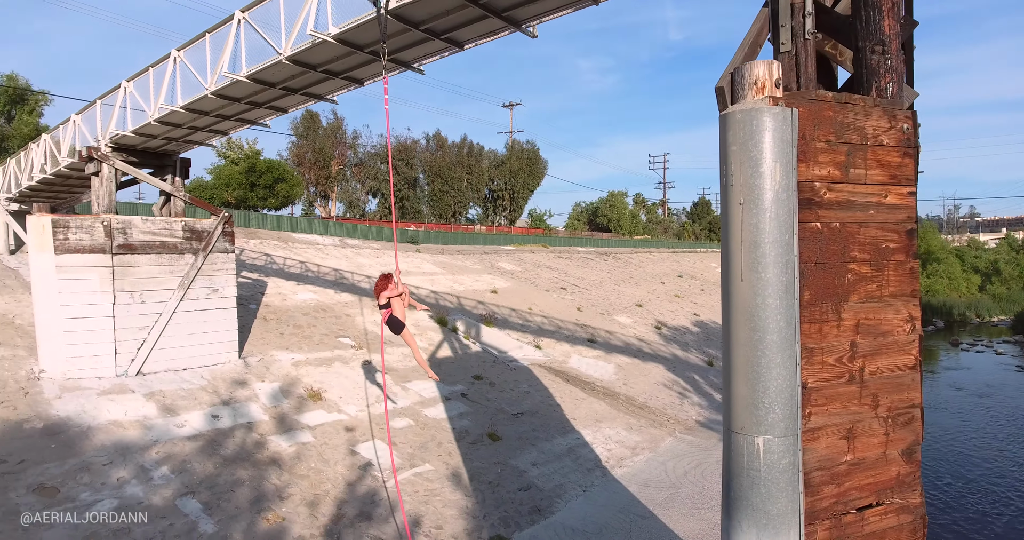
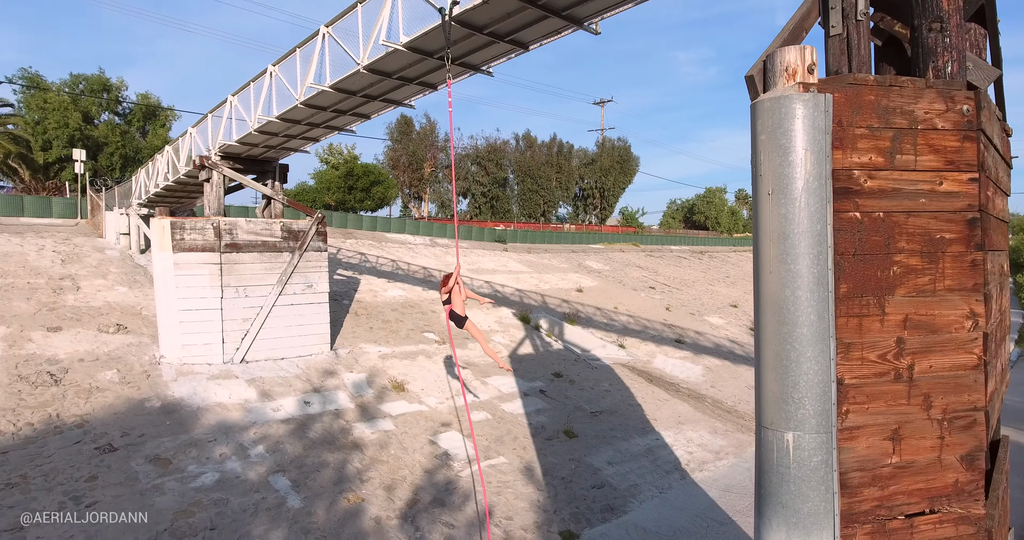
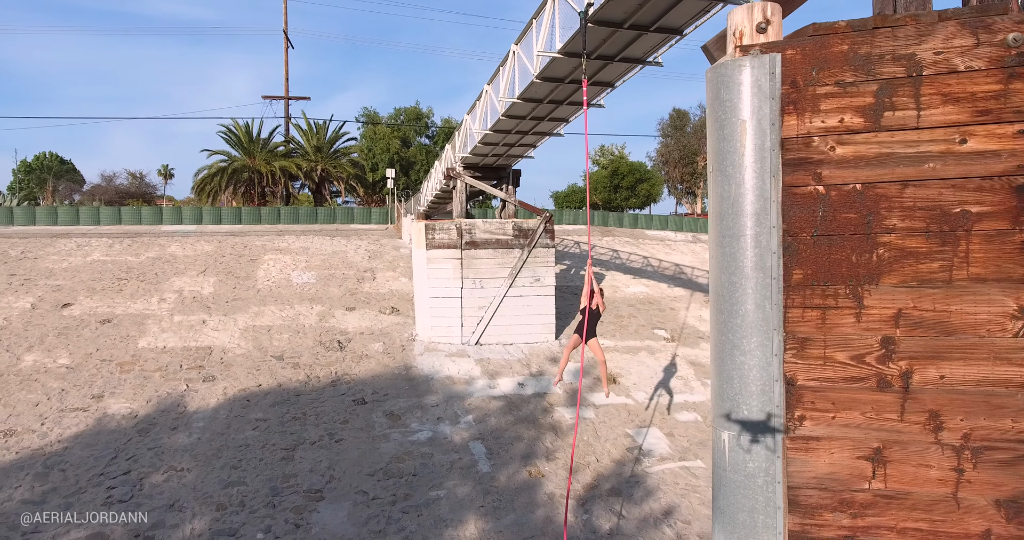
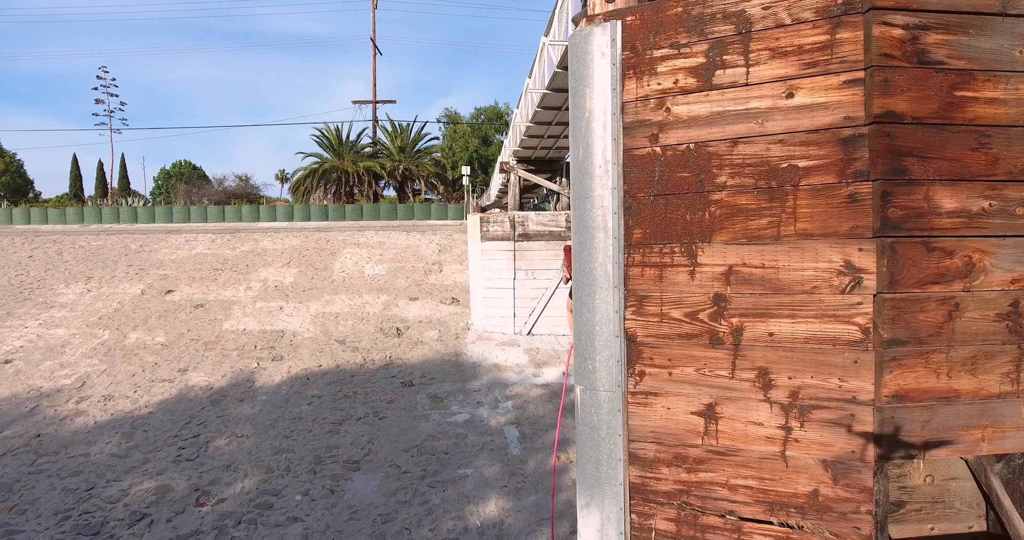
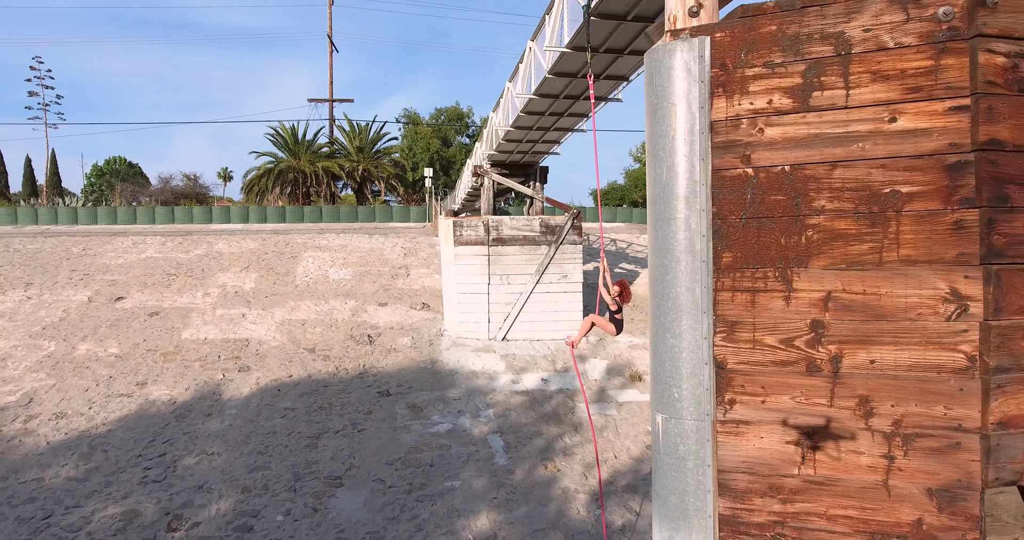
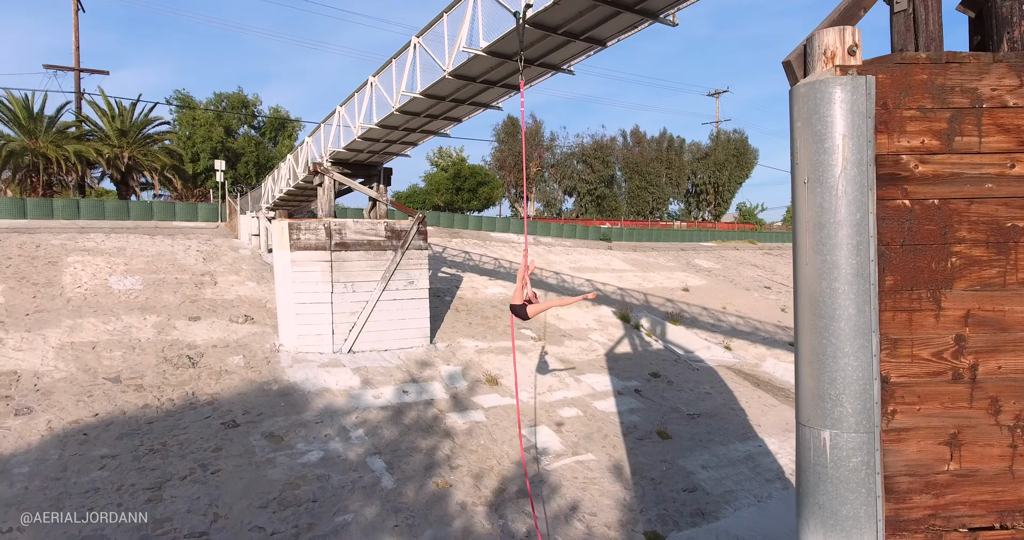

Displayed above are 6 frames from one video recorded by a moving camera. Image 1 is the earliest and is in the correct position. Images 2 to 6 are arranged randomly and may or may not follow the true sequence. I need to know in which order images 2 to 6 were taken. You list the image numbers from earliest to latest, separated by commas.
2, 6, 3, 5, 4
